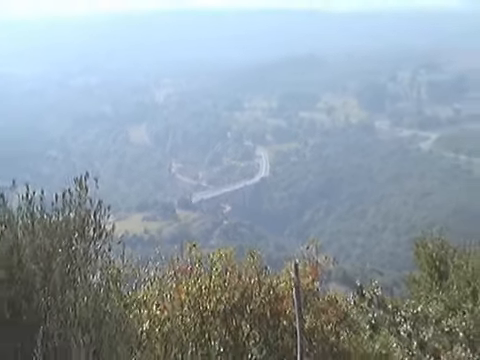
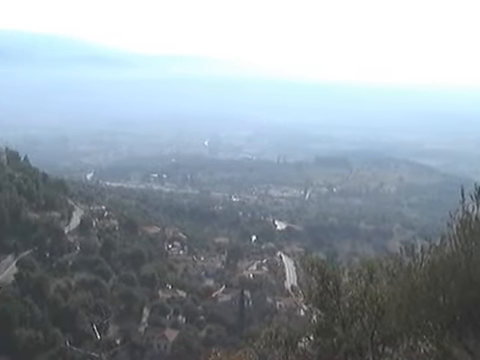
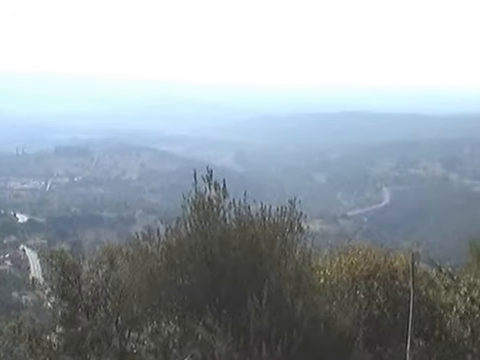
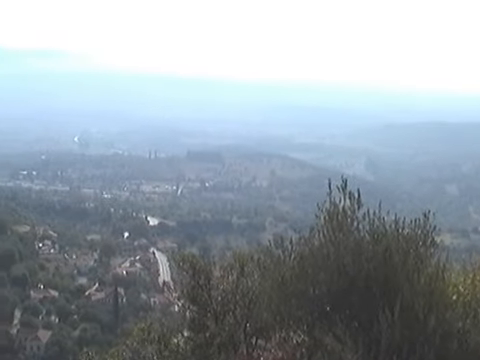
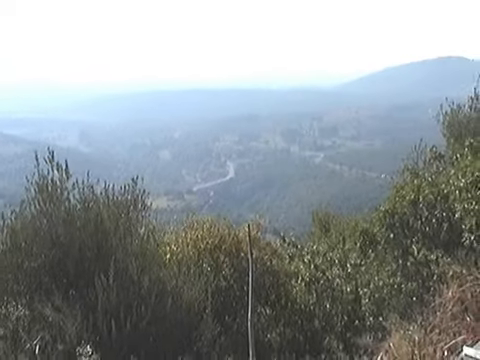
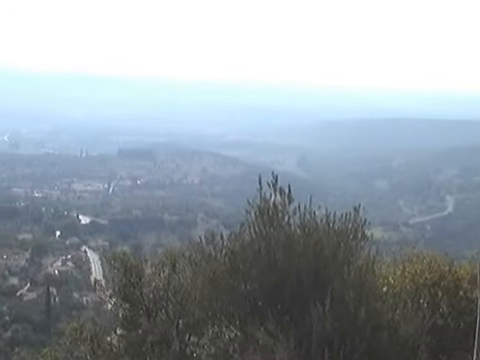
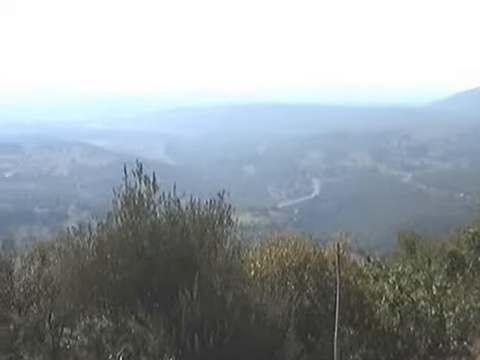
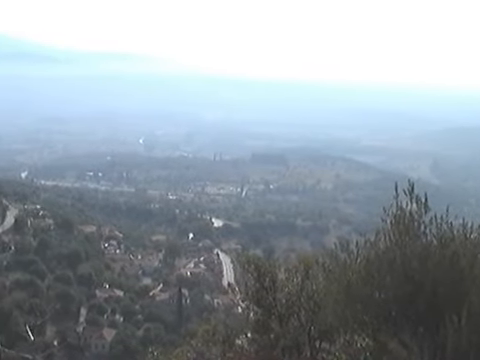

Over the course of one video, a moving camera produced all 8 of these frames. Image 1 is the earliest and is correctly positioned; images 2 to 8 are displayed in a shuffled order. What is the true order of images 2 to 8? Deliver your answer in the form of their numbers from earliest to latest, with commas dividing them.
5, 7, 3, 6, 4, 8, 2
